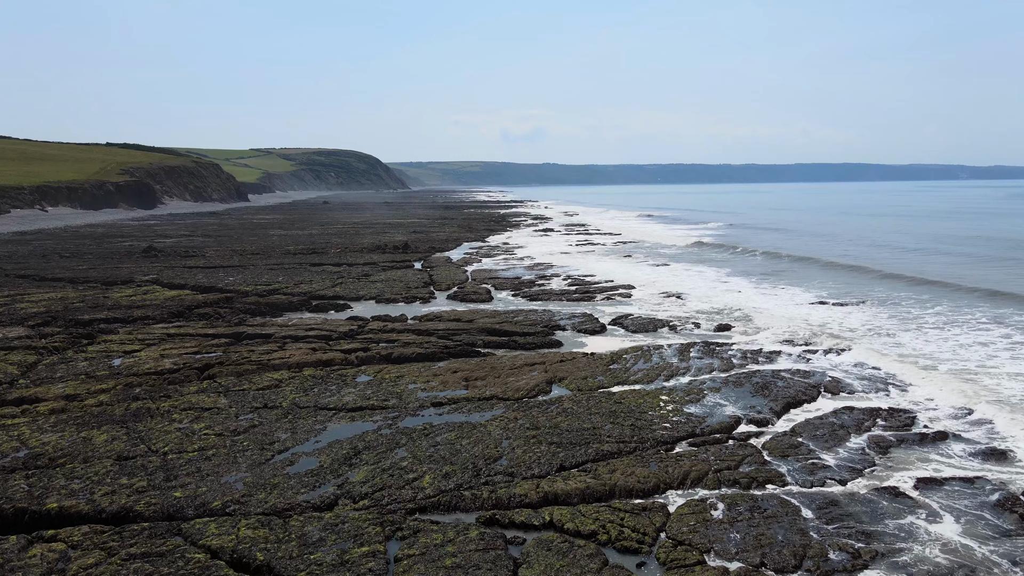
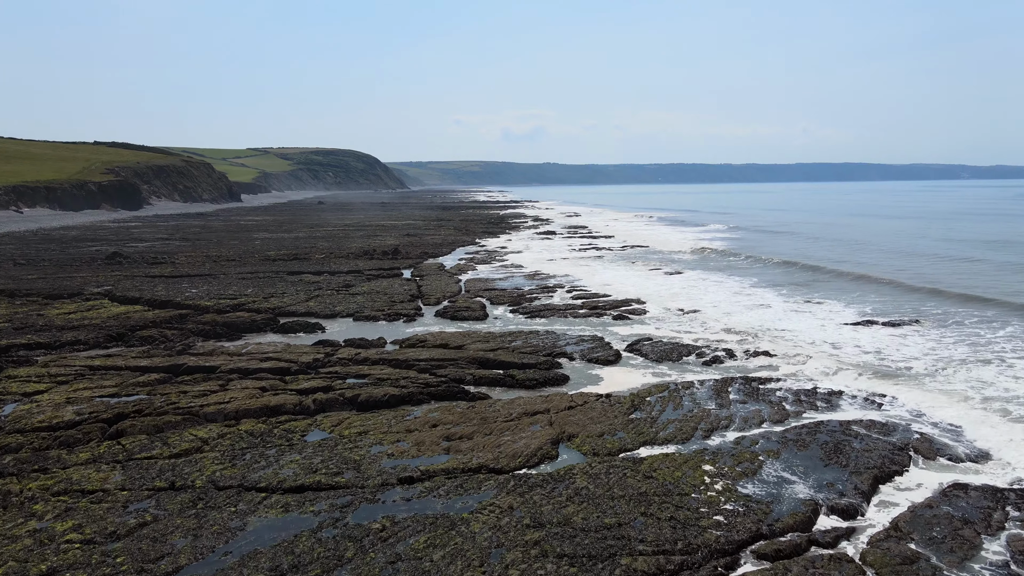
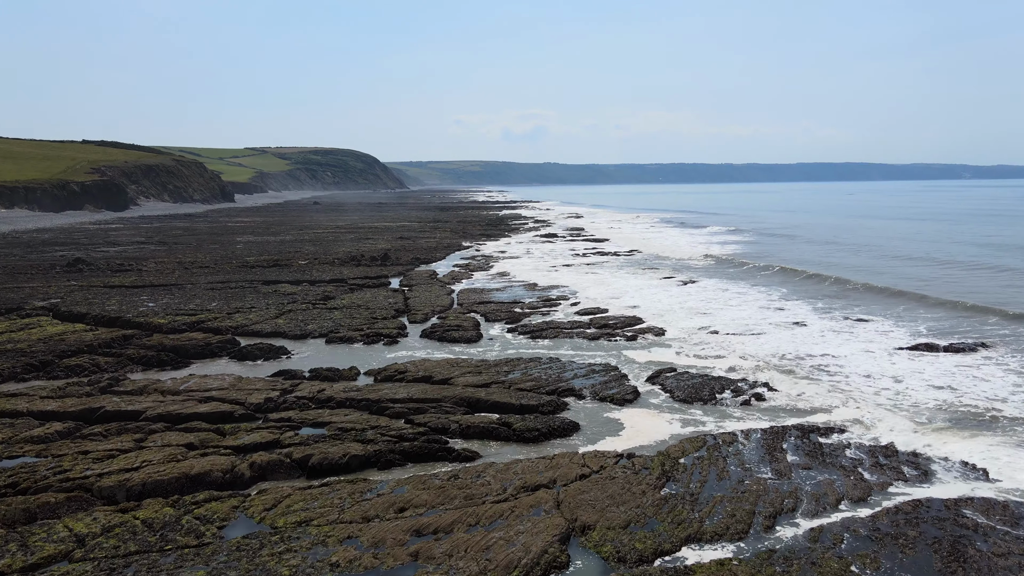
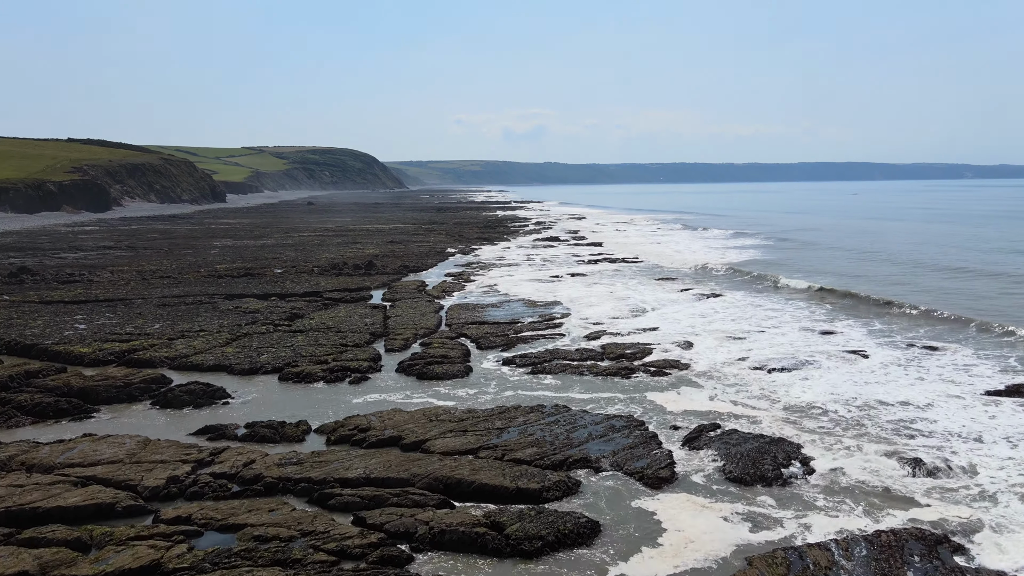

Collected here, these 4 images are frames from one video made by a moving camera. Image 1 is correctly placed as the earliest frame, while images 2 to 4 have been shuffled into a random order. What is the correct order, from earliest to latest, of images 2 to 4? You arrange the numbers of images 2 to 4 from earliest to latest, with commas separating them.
2, 3, 4
